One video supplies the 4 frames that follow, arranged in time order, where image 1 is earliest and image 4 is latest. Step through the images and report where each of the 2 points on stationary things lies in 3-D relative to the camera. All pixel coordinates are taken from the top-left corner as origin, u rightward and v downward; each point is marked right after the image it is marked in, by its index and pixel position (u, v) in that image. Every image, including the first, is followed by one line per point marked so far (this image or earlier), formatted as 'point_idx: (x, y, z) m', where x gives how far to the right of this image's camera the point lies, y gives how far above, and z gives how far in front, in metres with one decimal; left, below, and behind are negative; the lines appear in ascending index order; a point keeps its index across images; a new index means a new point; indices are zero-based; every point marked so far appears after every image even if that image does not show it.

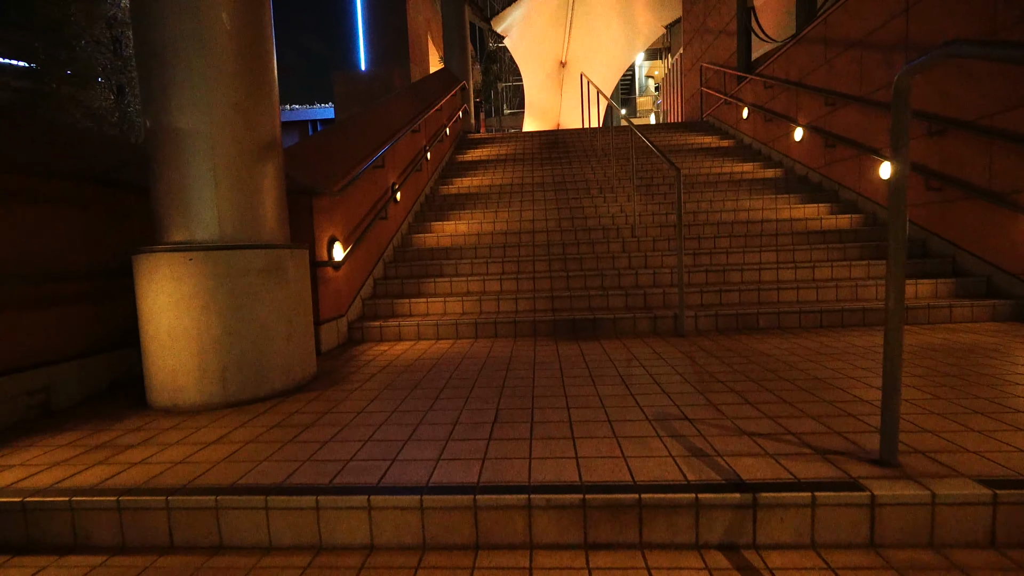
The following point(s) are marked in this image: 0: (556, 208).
0: (+0.5, +0.9, +5.2) m
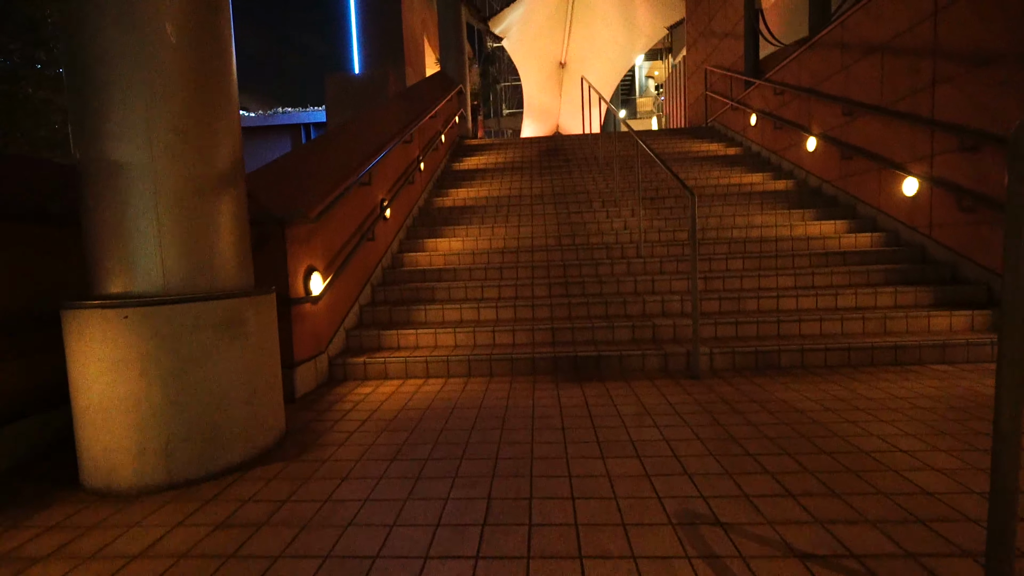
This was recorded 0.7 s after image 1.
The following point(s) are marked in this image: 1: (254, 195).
0: (+0.5, +0.7, +4.9) m
1: (-1.4, +0.5, +2.5) m
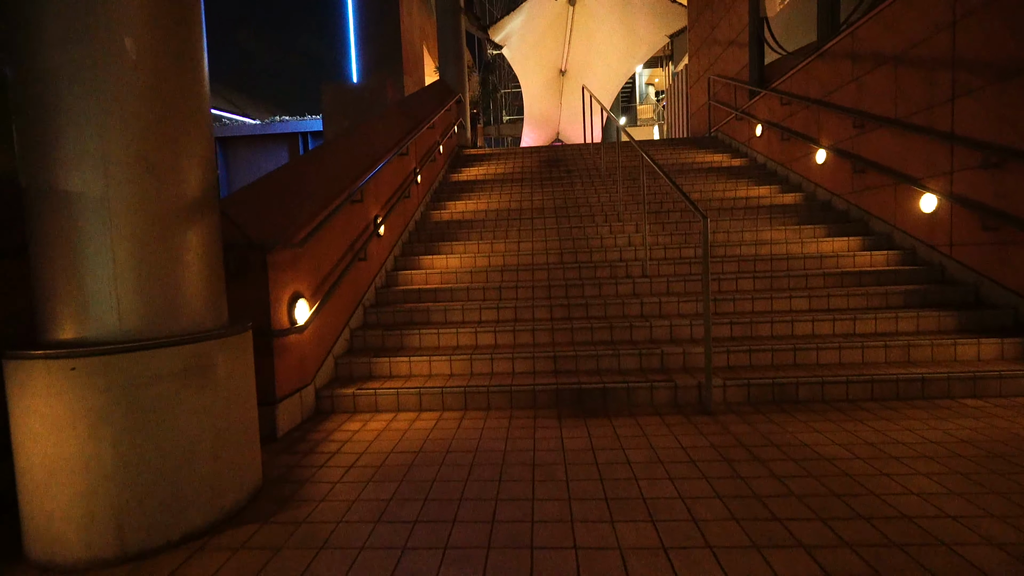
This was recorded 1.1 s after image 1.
0: (+0.5, +0.5, +4.7) m
1: (-1.4, +0.4, +2.4) m
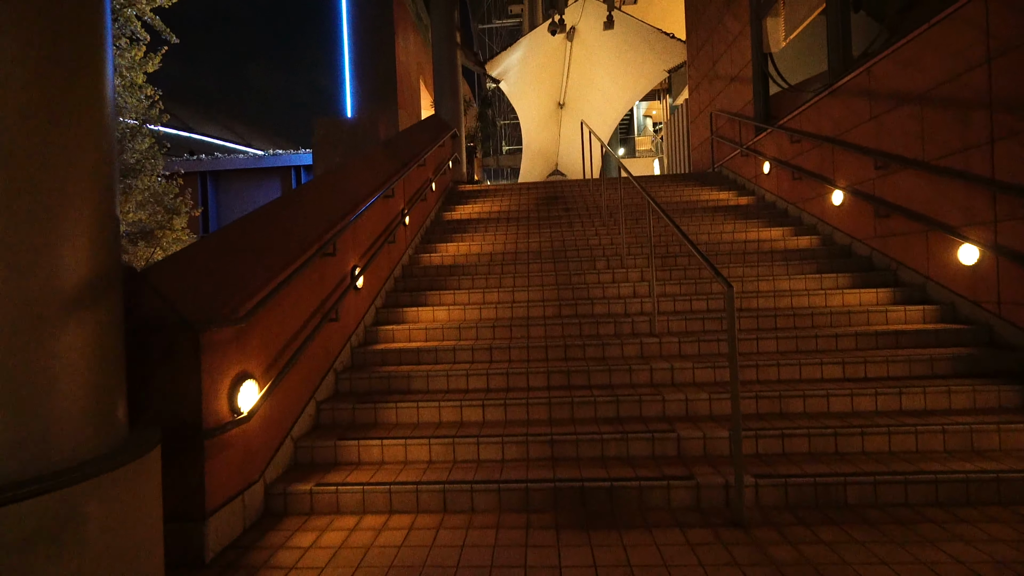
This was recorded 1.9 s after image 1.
0: (+0.4, 0.0, +4.3) m
1: (-1.5, 0.0, +2.0) m
